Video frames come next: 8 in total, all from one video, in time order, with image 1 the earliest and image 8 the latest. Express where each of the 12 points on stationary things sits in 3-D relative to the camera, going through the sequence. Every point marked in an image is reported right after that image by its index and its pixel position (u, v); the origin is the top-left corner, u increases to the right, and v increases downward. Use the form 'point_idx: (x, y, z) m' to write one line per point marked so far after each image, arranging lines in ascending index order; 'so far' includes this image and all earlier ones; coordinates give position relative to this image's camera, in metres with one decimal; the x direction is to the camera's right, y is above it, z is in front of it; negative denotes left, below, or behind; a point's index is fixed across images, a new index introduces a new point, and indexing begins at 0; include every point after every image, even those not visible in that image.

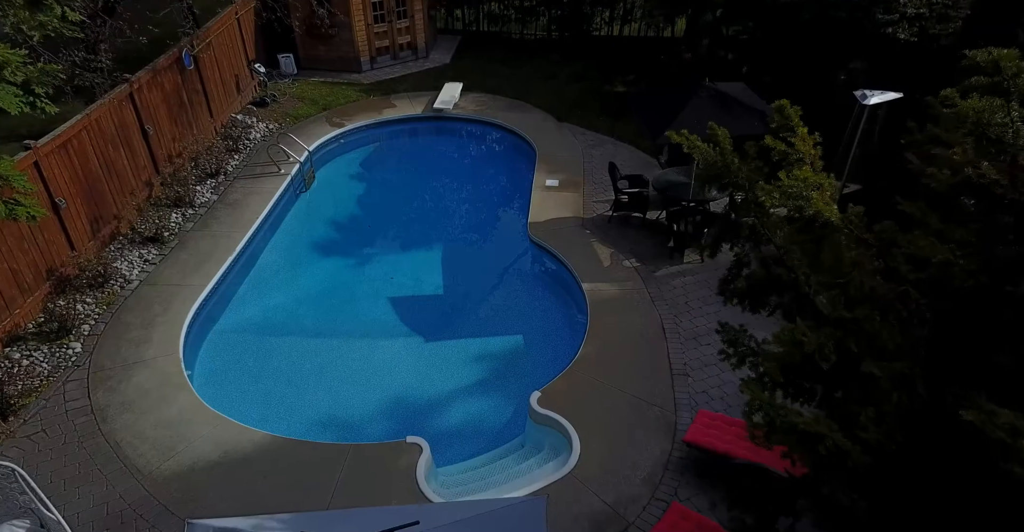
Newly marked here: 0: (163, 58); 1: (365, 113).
0: (-6.6, +3.9, +10.8) m
1: (-3.8, +4.0, +15.0) m
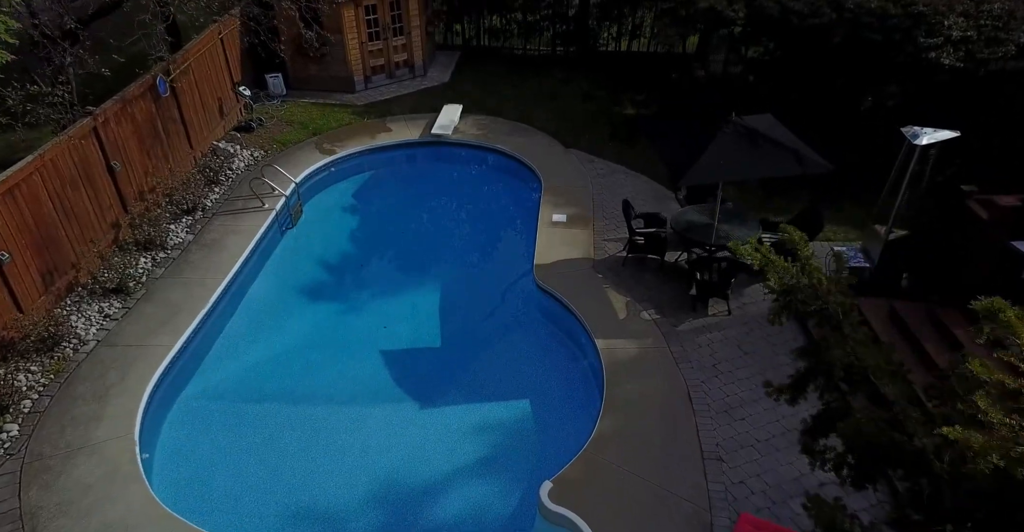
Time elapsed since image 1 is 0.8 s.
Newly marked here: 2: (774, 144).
0: (-6.5, +3.1, +9.9) m
1: (-3.8, +3.1, +14.0) m
2: (+3.8, +1.7, +8.2) m
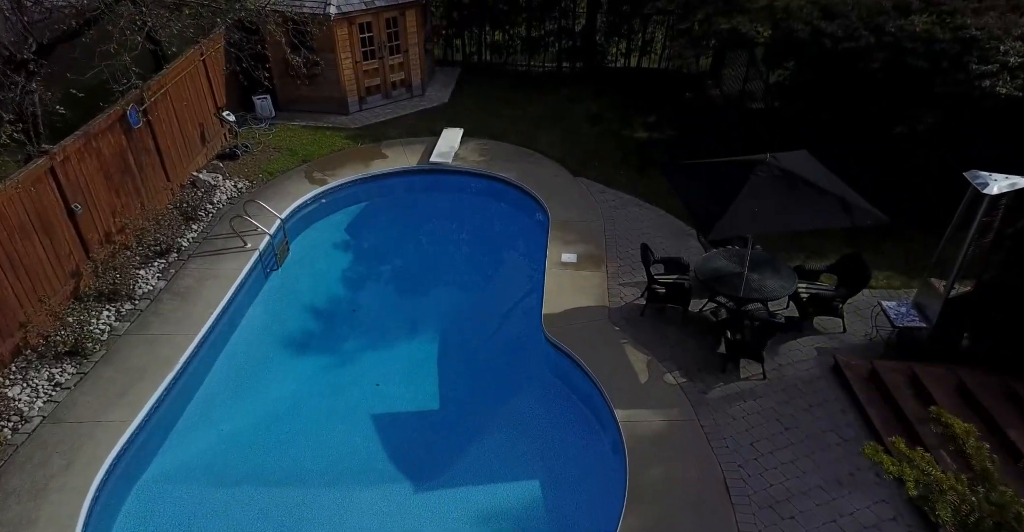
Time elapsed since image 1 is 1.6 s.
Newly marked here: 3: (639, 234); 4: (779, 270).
0: (-6.4, +2.3, +8.9) m
1: (-3.7, +2.3, +13.1) m
2: (+3.9, +1.0, +7.3) m
3: (+2.4, +0.6, +10.9) m
4: (+3.9, -0.1, +8.3) m
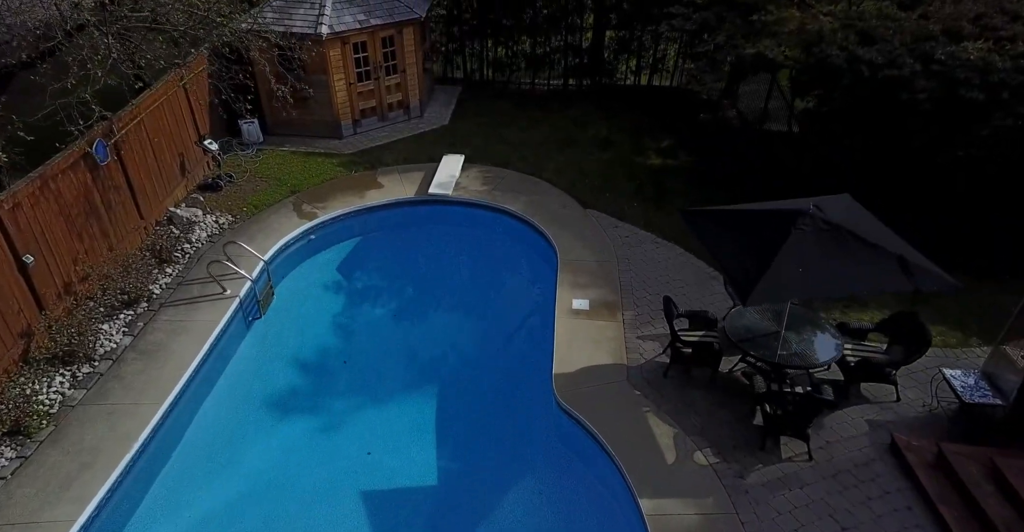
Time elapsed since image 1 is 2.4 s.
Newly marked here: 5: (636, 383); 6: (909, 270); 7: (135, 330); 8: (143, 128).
0: (-6.3, +1.6, +8.0) m
1: (-3.6, +1.5, +12.2) m
2: (+4.0, +0.2, +6.3) m
3: (+2.5, -0.2, +9.9) m
4: (+4.0, -0.8, +7.4) m
5: (+1.7, -1.6, +7.9) m
6: (+4.3, 0.0, +6.2) m
7: (-5.5, -0.9, +8.3) m
8: (-6.4, +2.4, +9.9) m
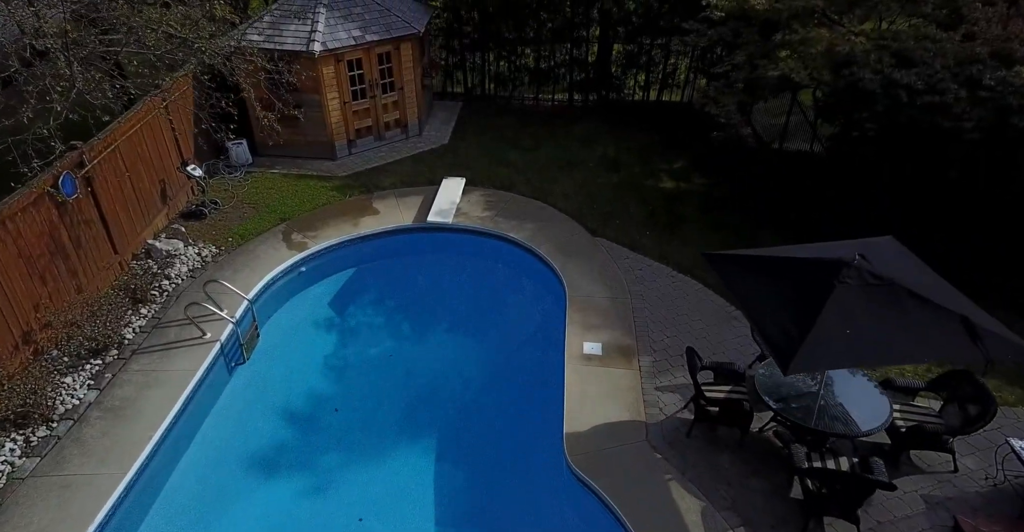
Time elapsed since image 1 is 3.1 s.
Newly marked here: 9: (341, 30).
0: (-6.3, +1.0, +7.3) m
1: (-3.5, +0.8, +11.4) m
2: (+4.1, -0.4, +5.6) m
3: (+2.6, -0.8, +9.2) m
4: (+4.1, -1.4, +6.6) m
5: (+1.8, -2.2, +7.1) m
6: (+4.4, -0.6, +5.4) m
7: (-5.4, -1.5, +7.5) m
8: (-6.4, +1.8, +9.2) m
9: (-3.7, +5.1, +12.2) m
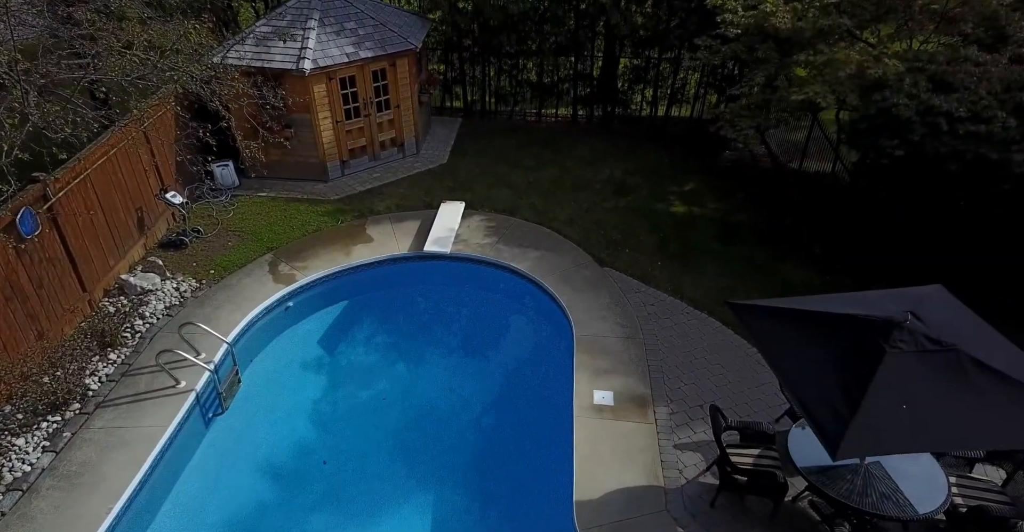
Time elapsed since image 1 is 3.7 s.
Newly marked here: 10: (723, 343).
0: (-6.2, +0.4, +6.5) m
1: (-3.4, +0.2, +10.7) m
2: (+4.1, -0.9, +4.8) m
3: (+2.7, -1.4, +8.4) m
4: (+4.1, -2.0, +5.8) m
5: (+1.8, -2.8, +6.4) m
6: (+4.4, -1.2, +4.7) m
7: (-5.4, -2.1, +6.8) m
8: (-6.3, +1.2, +8.5) m
9: (-3.6, +4.5, +11.6) m
10: (+3.2, -1.2, +8.7) m
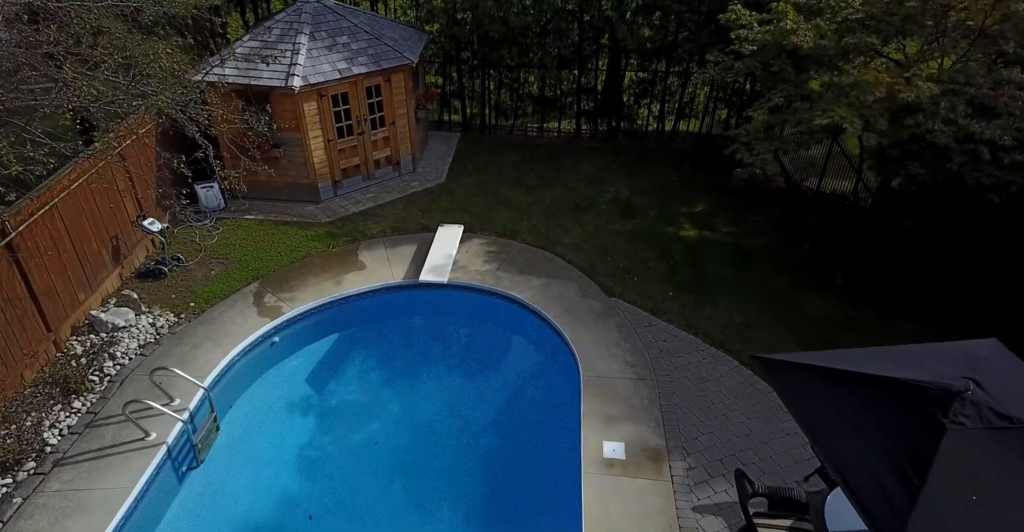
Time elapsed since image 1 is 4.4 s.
0: (-6.2, -0.1, +5.9) m
1: (-3.4, -0.3, +10.0) m
2: (+4.1, -1.4, +4.2) m
3: (+2.7, -1.9, +7.8) m
4: (+4.1, -2.5, +5.2) m
5: (+1.9, -3.3, +5.7) m
6: (+4.5, -1.6, +4.0) m
7: (-5.3, -2.6, +6.1) m
8: (-6.3, +0.7, +7.8) m
9: (-3.6, +3.9, +10.9) m
10: (+3.3, -1.7, +8.0) m
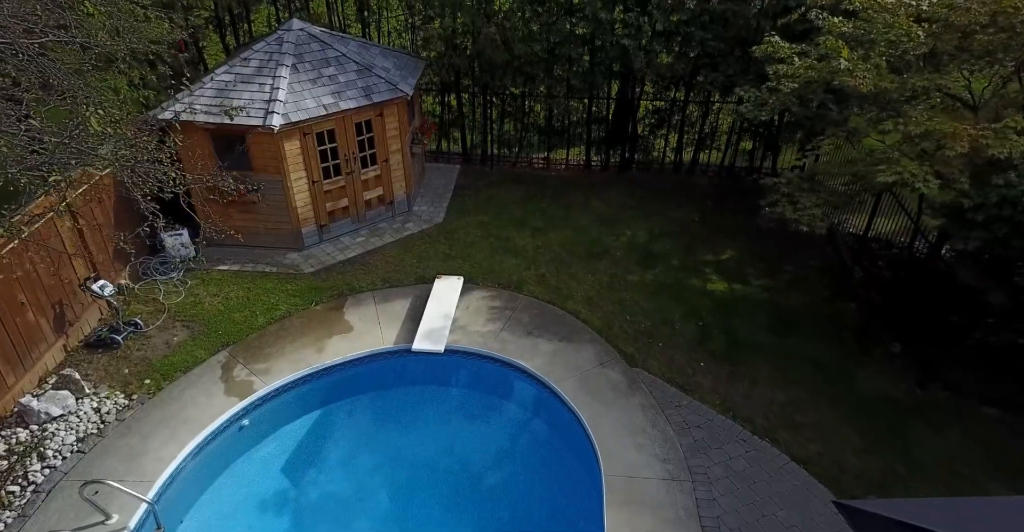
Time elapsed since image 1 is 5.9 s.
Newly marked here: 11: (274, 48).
0: (-6.1, -1.0, +4.6) m
1: (-3.3, -1.3, +8.8) m
2: (+4.3, -2.3, +2.9) m
3: (+2.8, -2.9, +6.5) m
4: (+4.3, -3.4, +3.8) m
5: (+2.0, -4.2, +4.3) m
6: (+4.6, -2.5, +2.7) m
7: (-5.2, -3.5, +4.7) m
8: (-6.2, -0.2, +6.6) m
9: (-3.5, +2.9, +9.7) m
10: (+3.4, -2.7, +6.7) m
11: (-4.2, +3.9, +10.1) m
